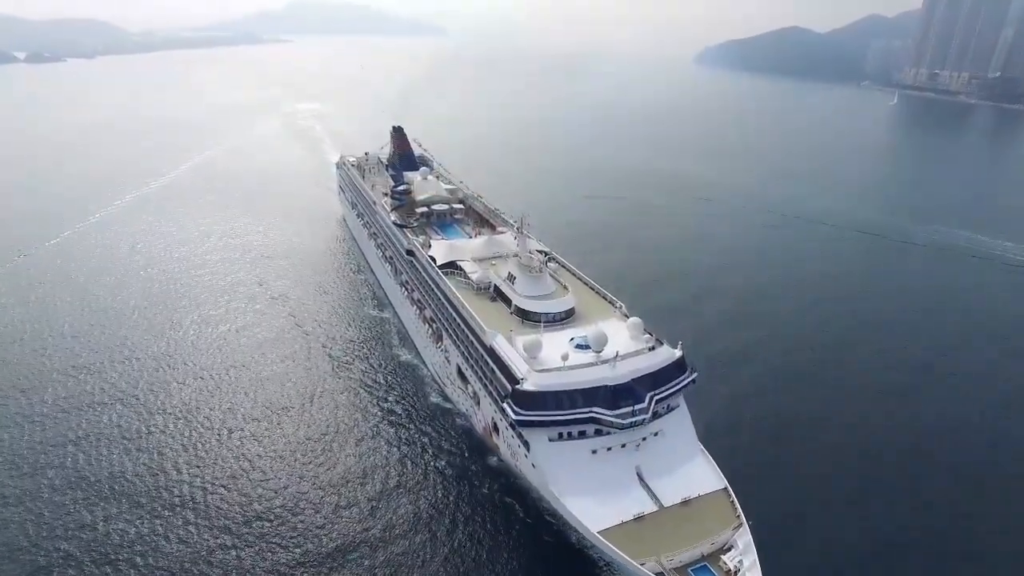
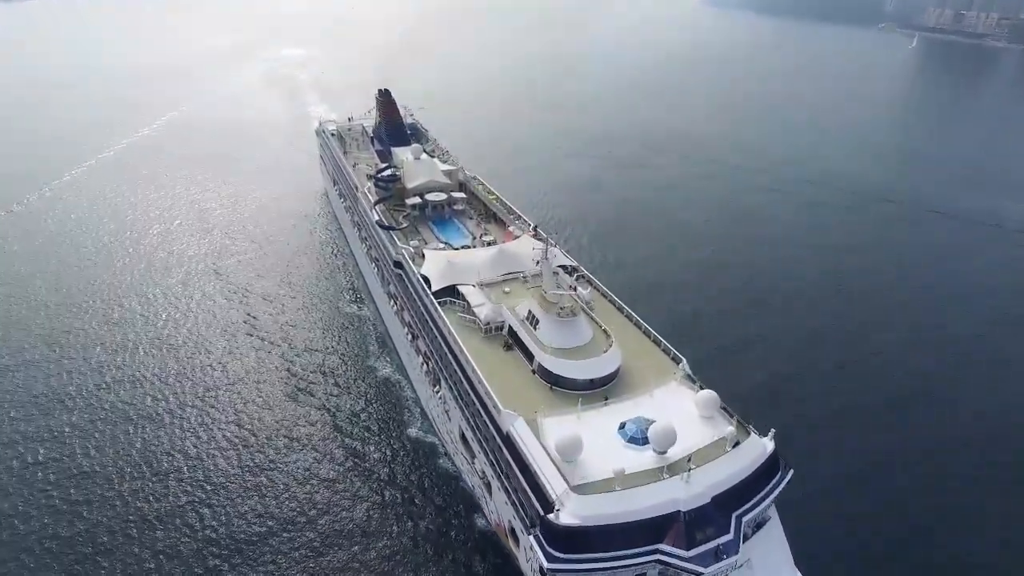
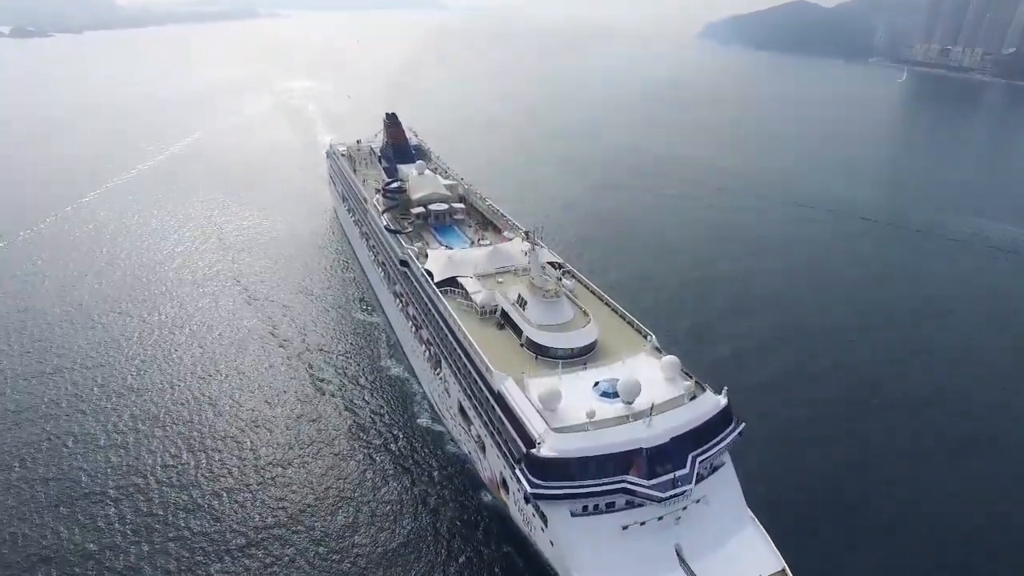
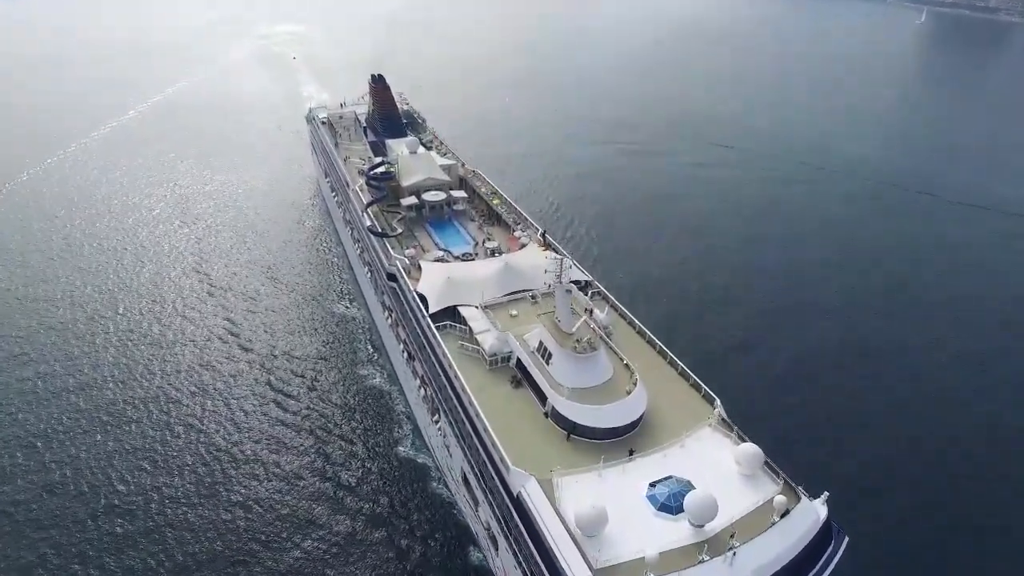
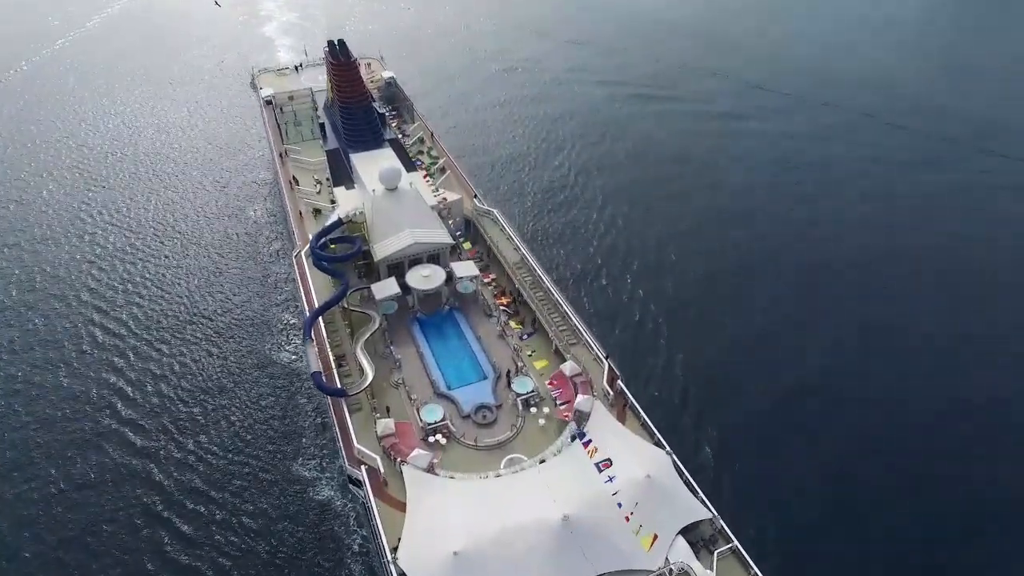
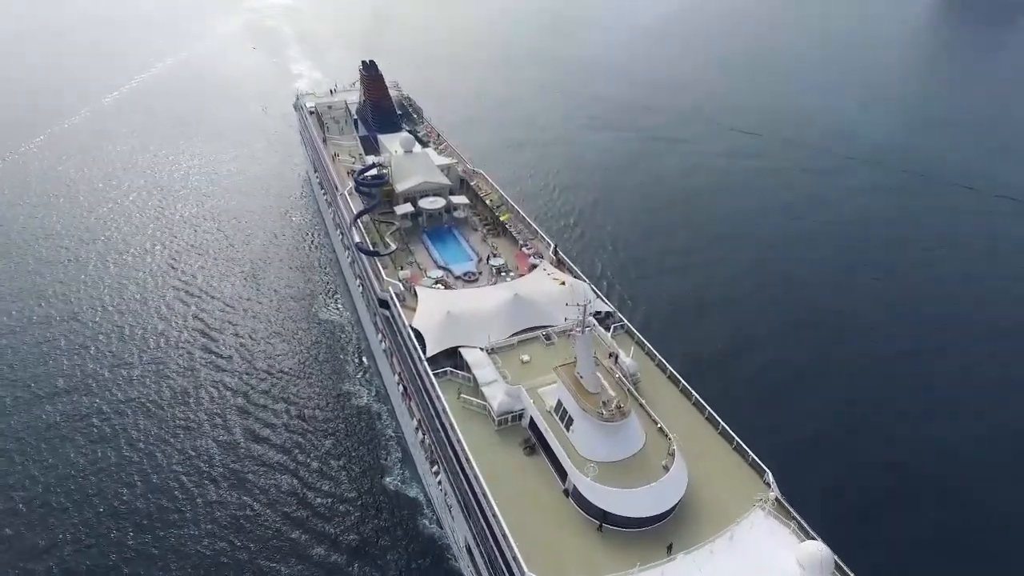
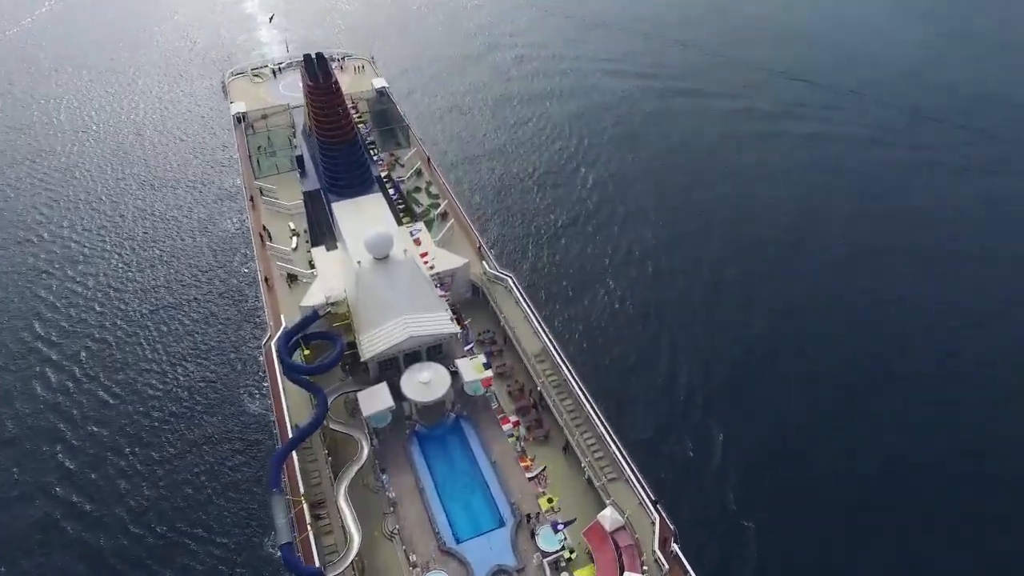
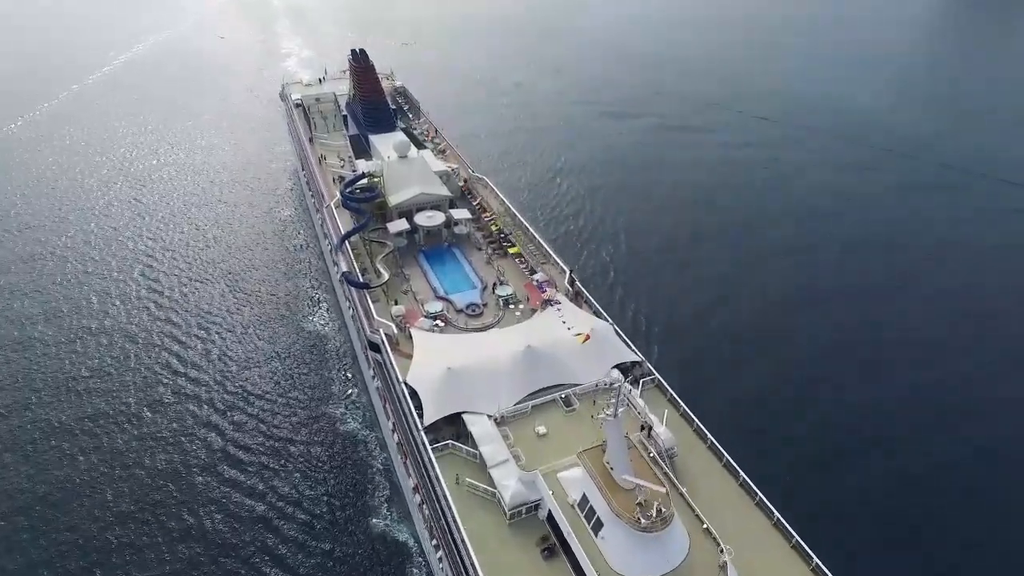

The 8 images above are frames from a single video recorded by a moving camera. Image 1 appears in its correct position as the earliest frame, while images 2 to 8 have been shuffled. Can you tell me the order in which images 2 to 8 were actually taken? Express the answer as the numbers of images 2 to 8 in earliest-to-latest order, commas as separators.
3, 2, 4, 6, 8, 5, 7
